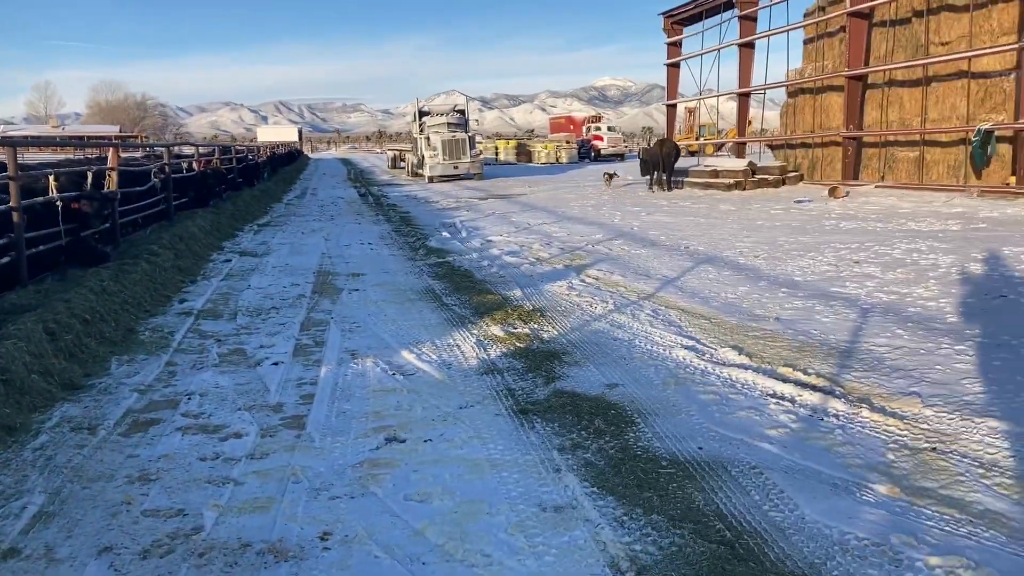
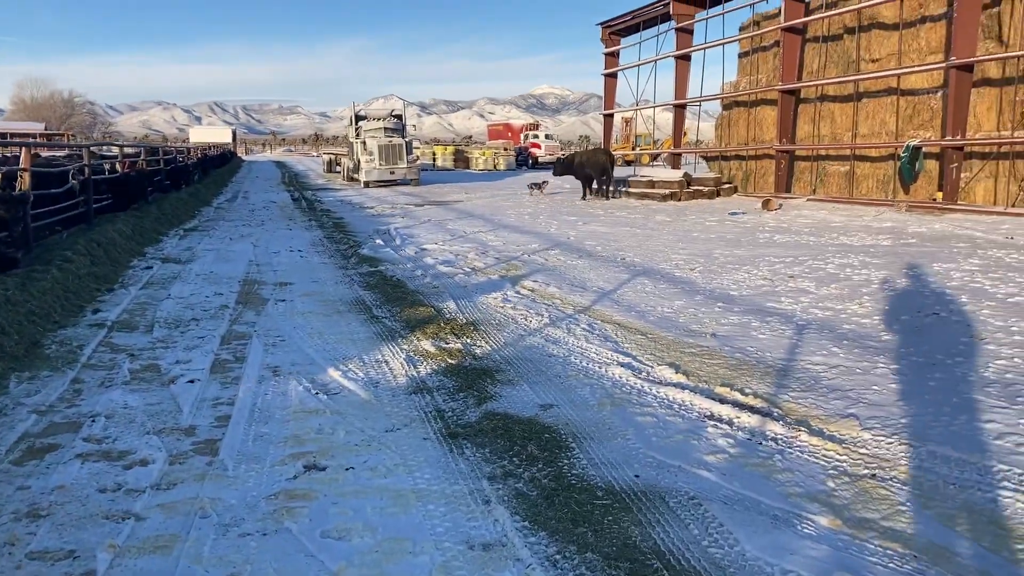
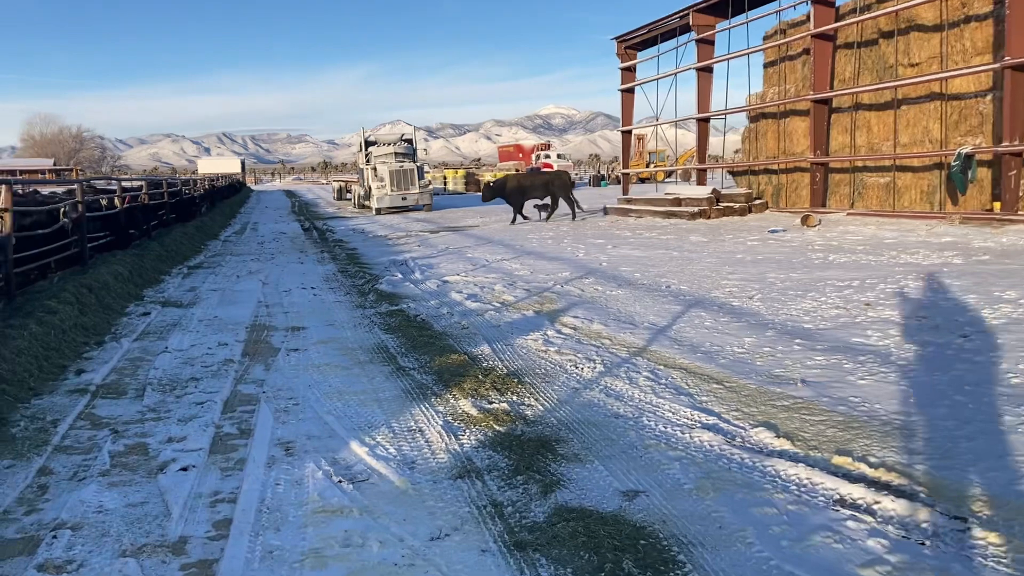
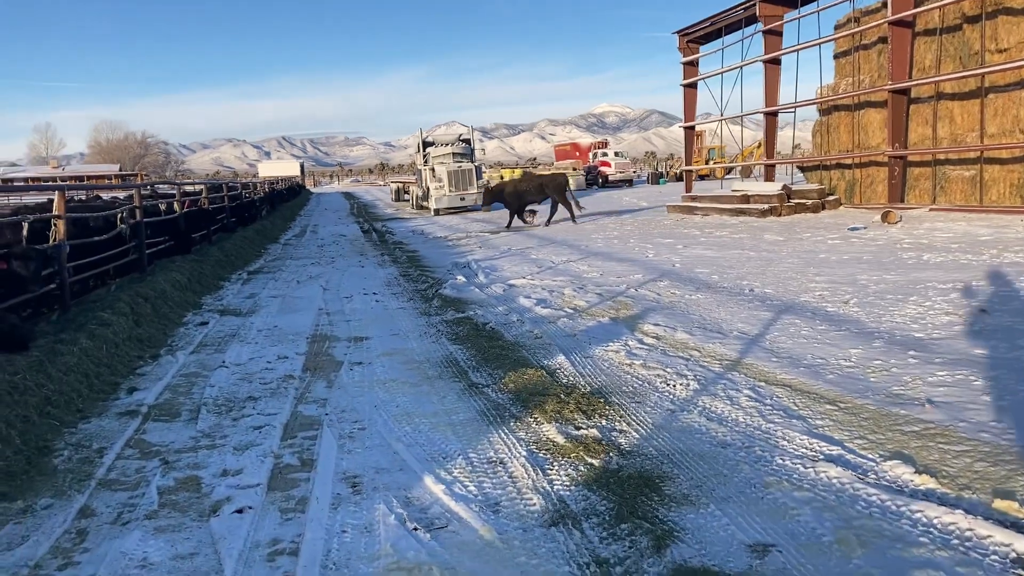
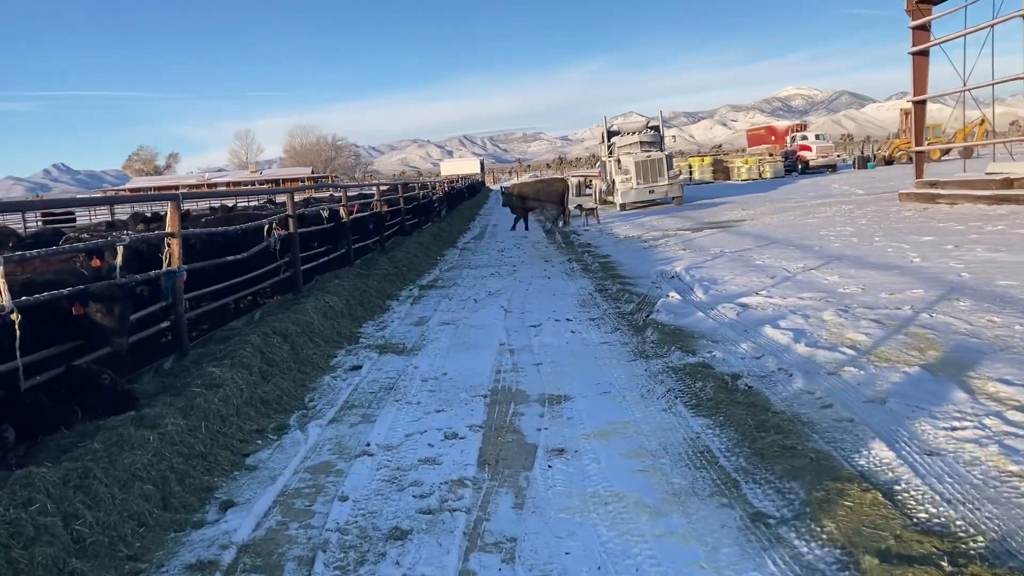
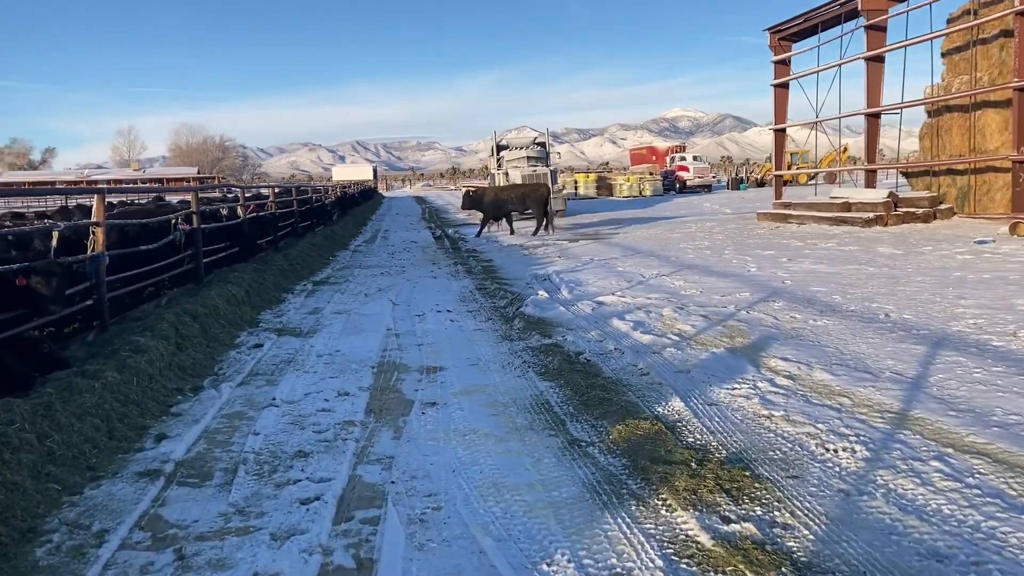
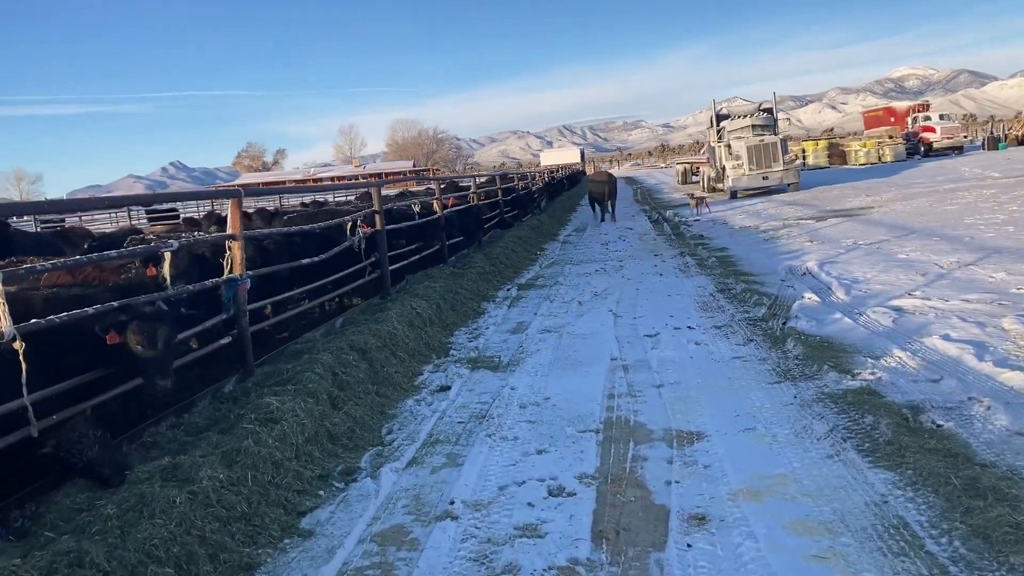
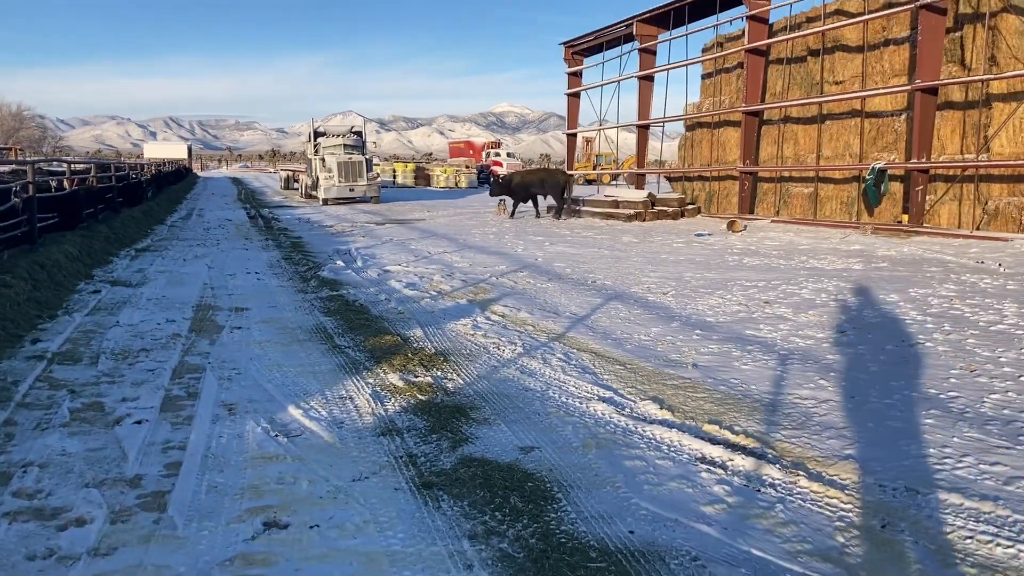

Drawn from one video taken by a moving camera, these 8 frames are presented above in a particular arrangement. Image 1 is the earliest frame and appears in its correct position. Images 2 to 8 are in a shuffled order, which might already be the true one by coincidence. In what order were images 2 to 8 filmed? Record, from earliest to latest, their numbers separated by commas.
2, 8, 3, 4, 6, 5, 7
